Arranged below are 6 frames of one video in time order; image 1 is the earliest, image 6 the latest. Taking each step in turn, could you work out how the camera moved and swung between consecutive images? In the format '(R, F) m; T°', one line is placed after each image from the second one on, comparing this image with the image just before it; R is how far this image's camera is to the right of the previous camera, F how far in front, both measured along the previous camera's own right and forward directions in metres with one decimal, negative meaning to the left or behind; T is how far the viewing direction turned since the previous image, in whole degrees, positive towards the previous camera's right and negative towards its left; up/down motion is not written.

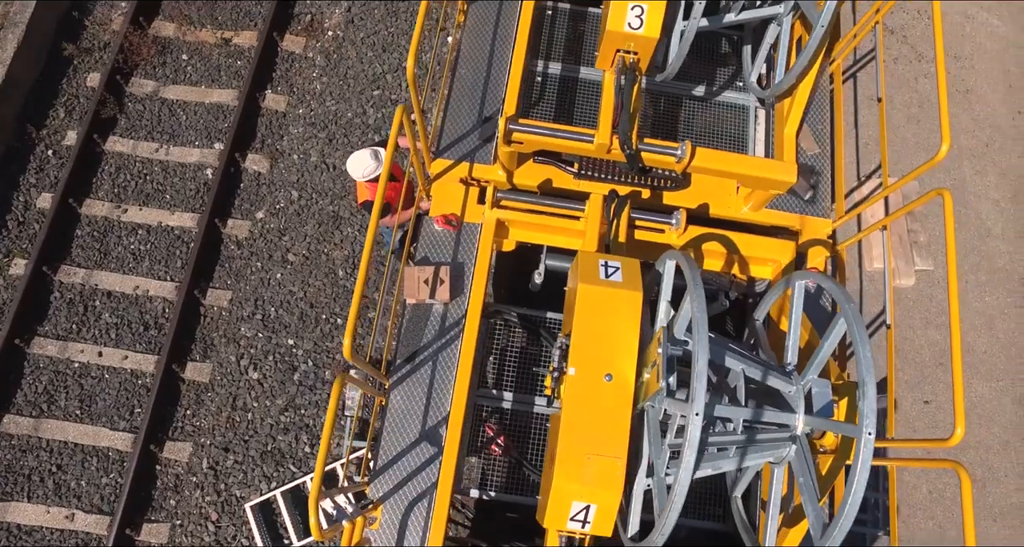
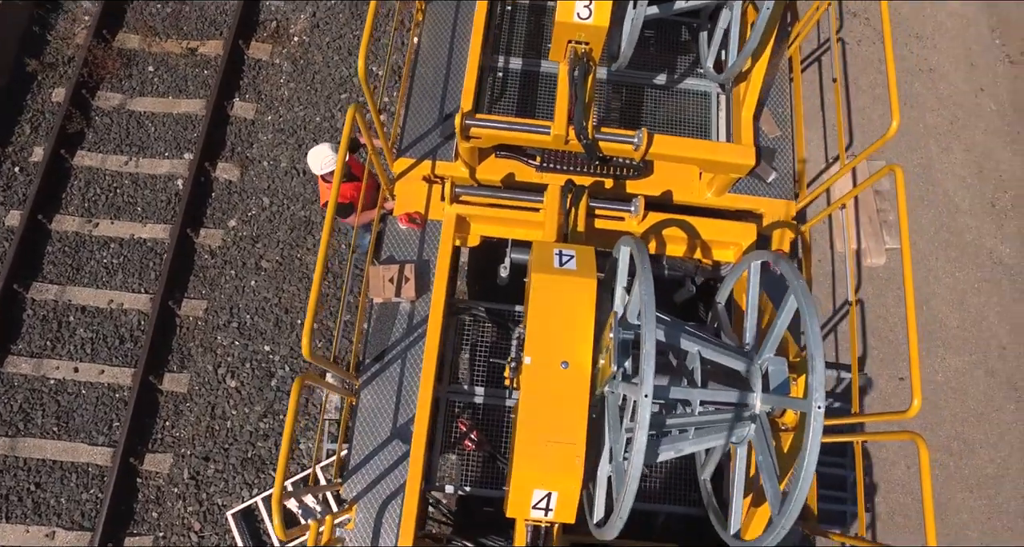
(+0.2, 0.0) m; 0°
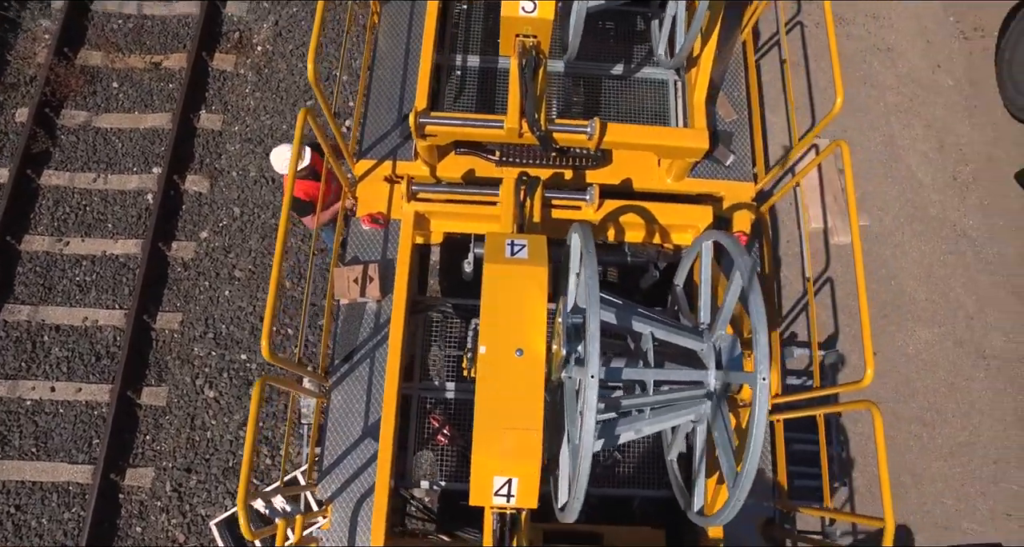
(+0.2, 0.0) m; +1°
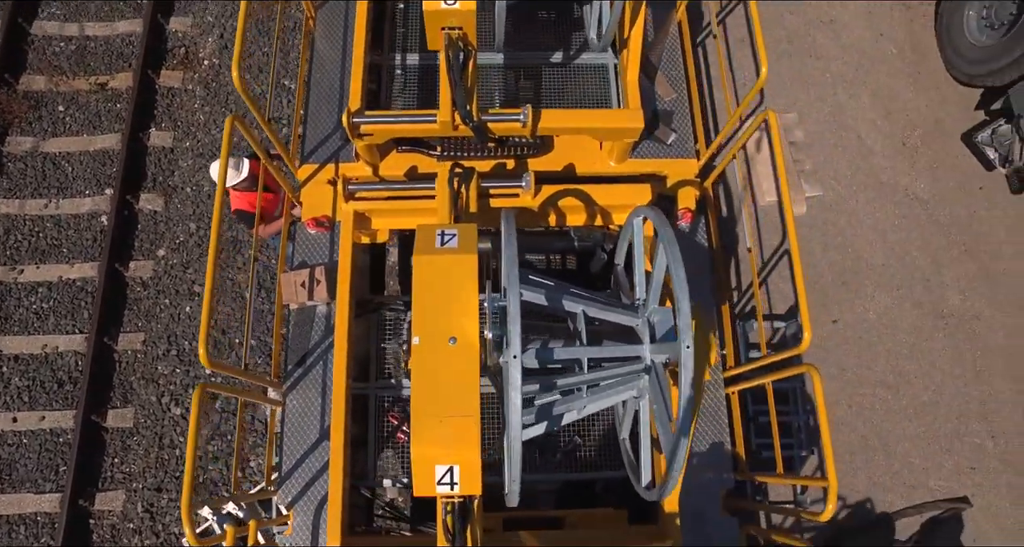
(+0.4, 0.0) m; +1°
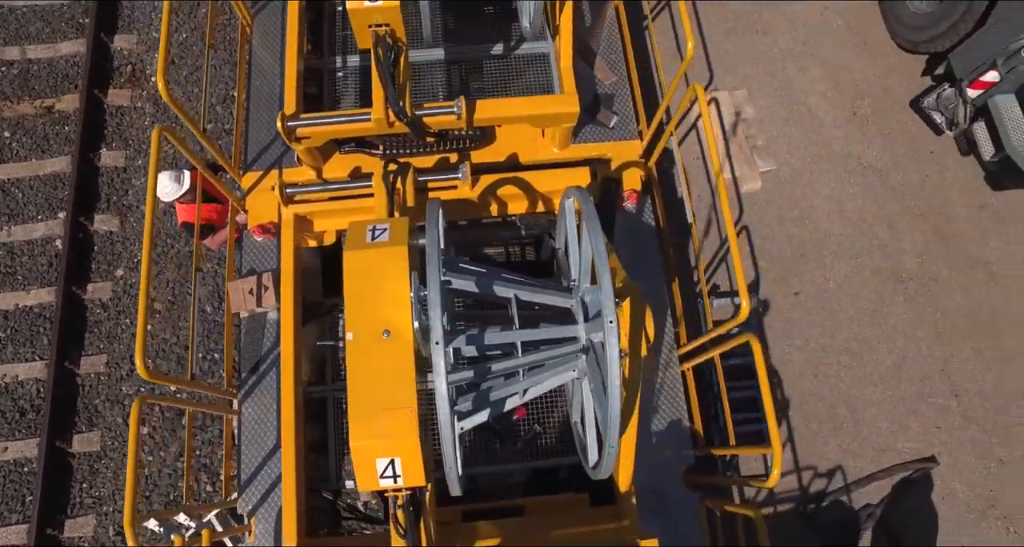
(+0.4, 0.0) m; +1°
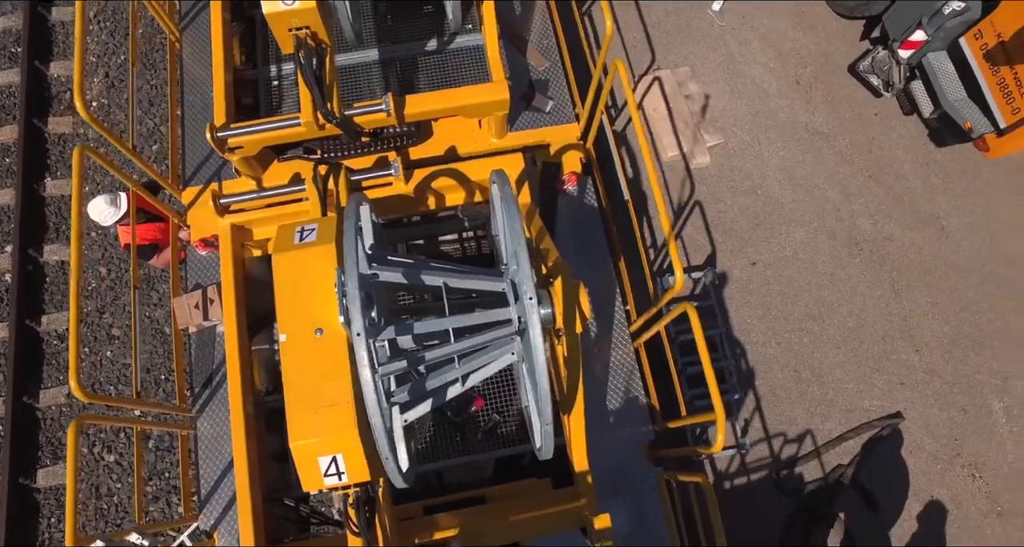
(+0.3, 0.0) m; +1°
